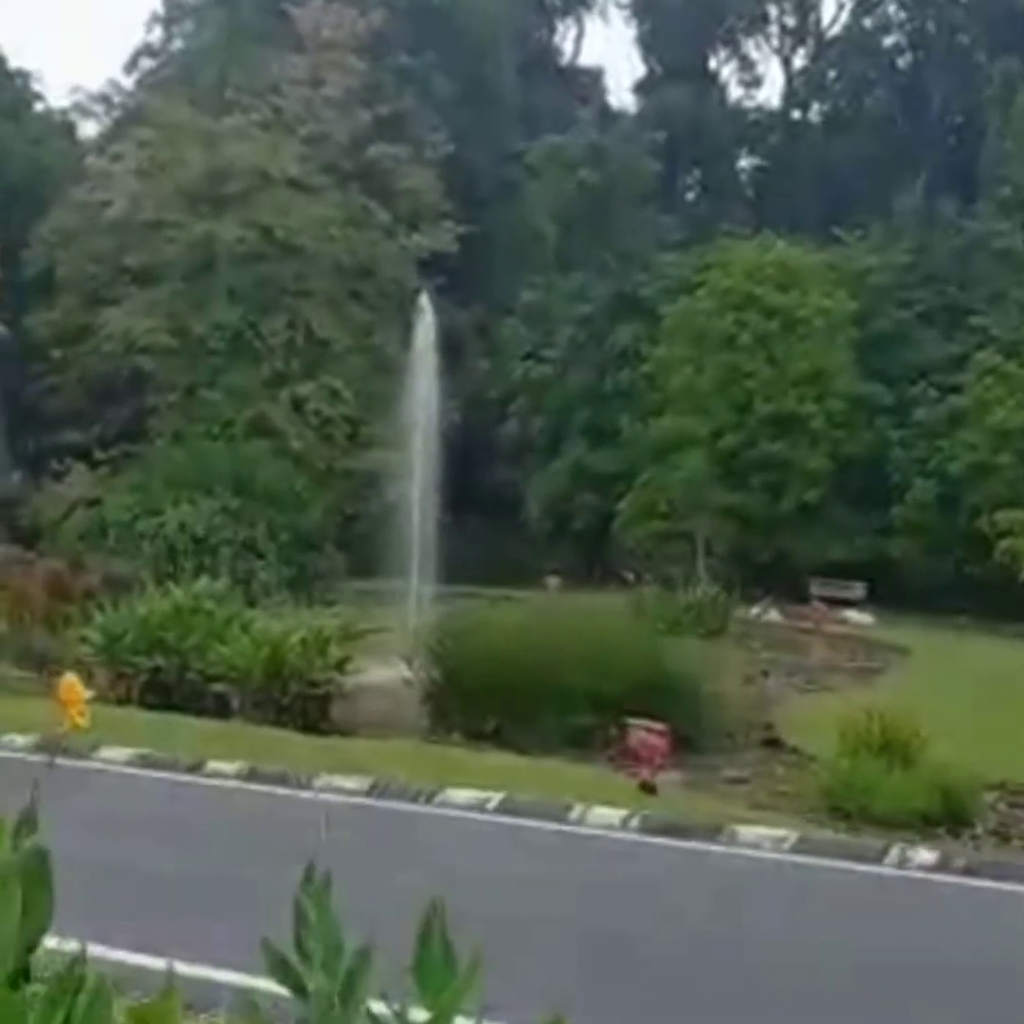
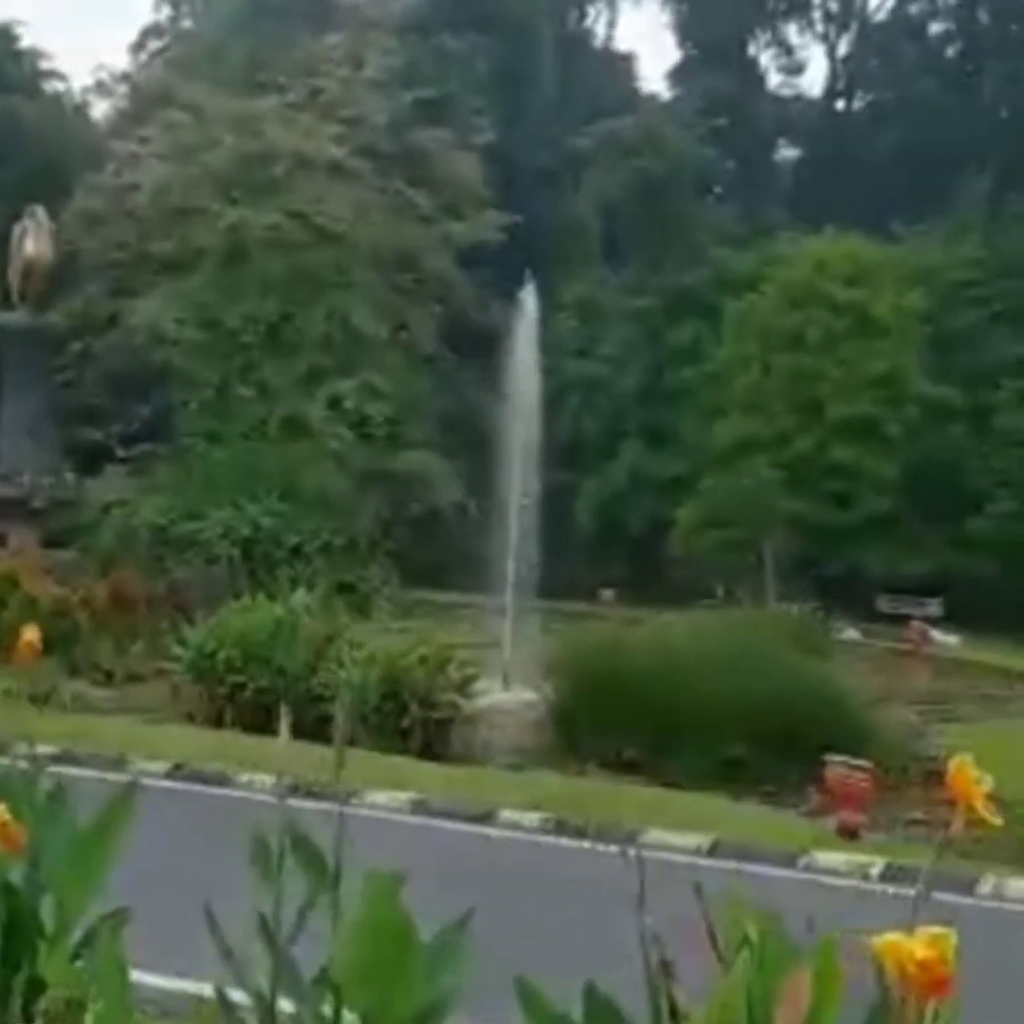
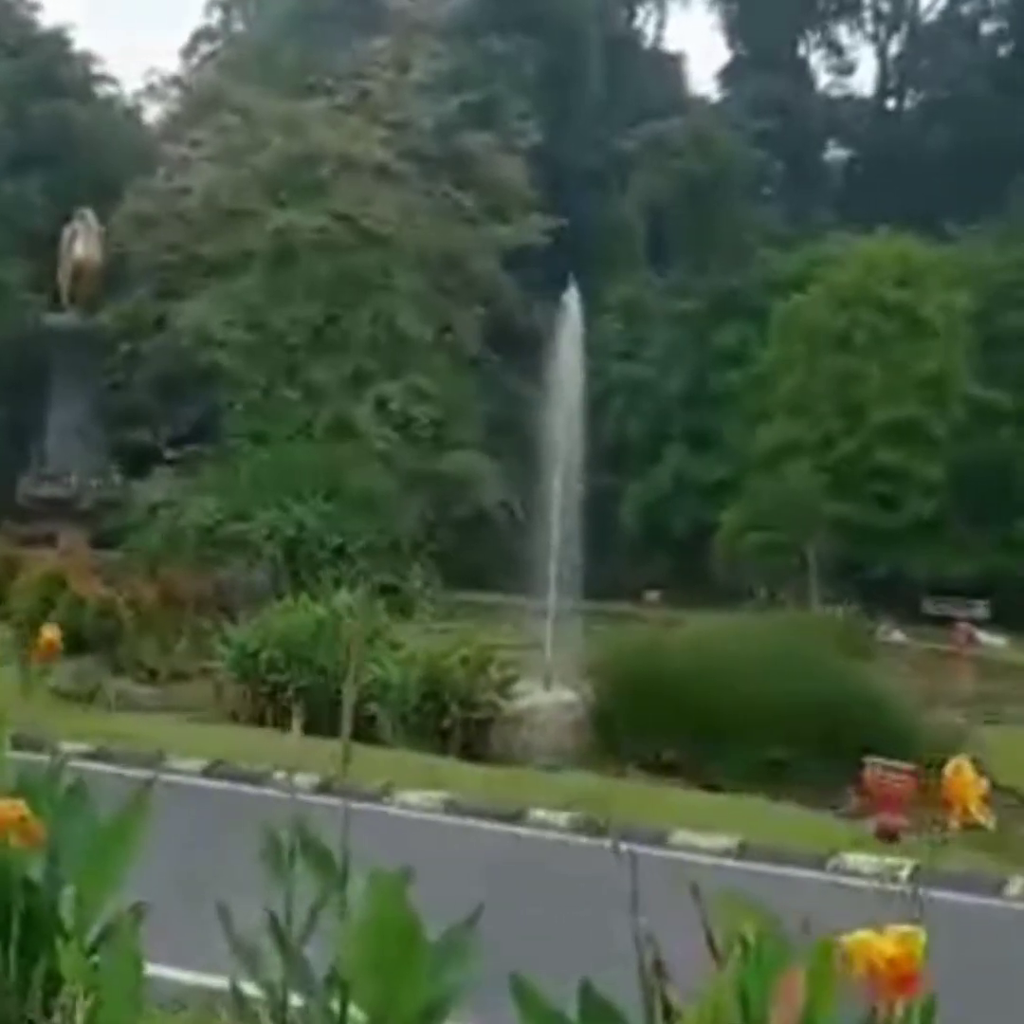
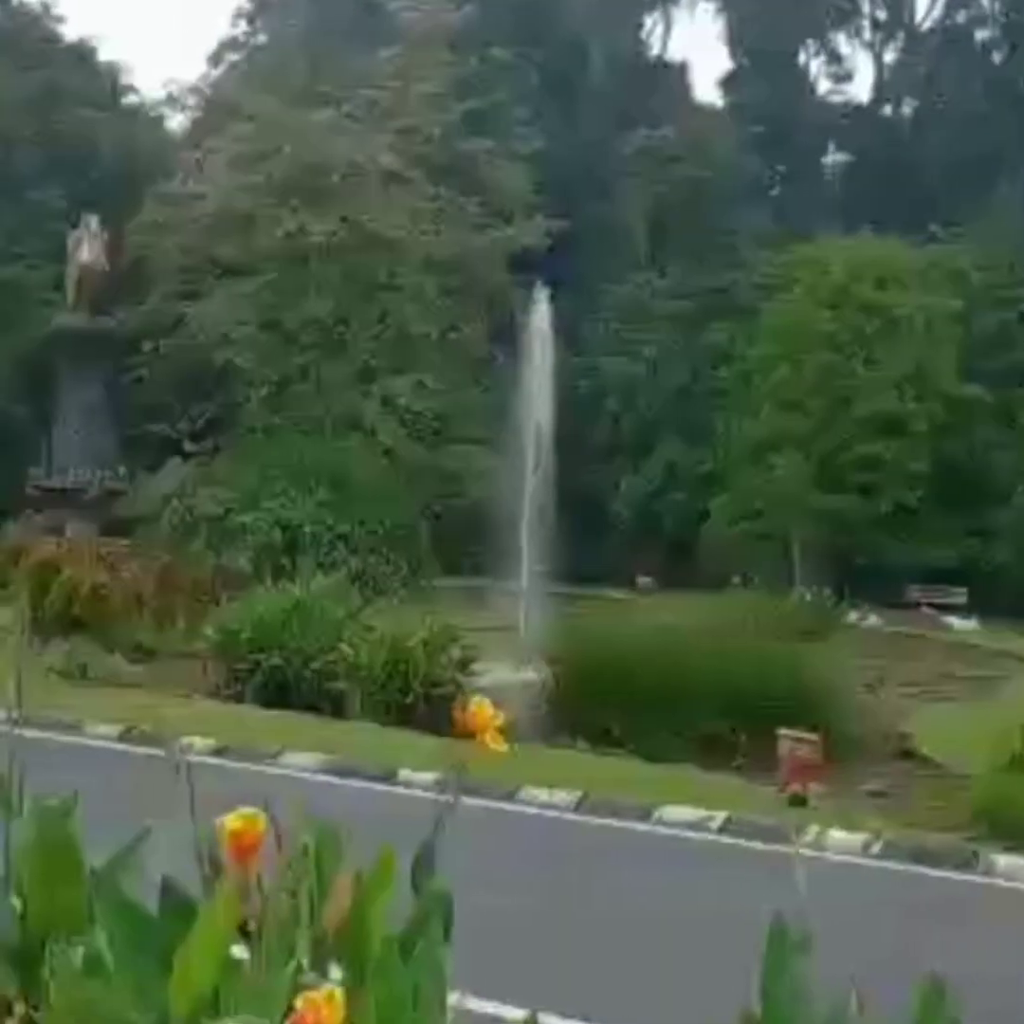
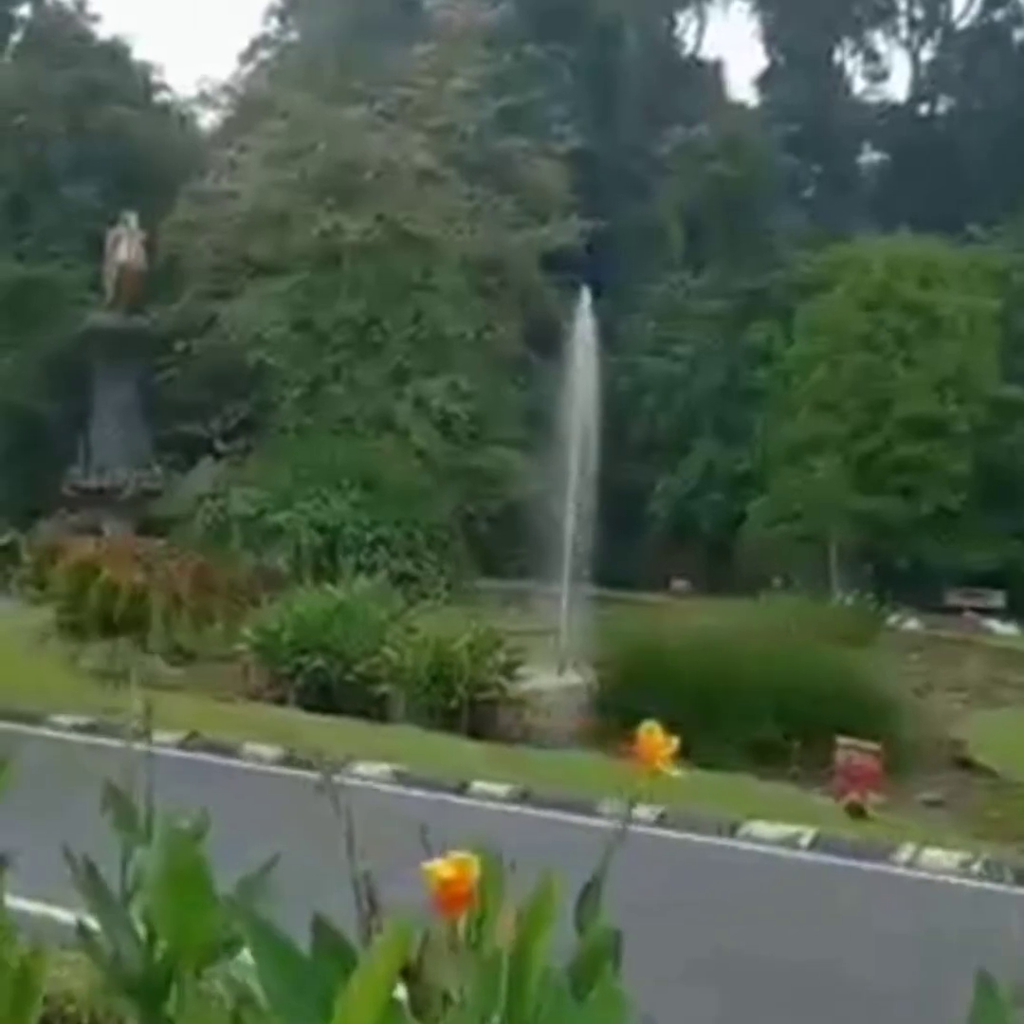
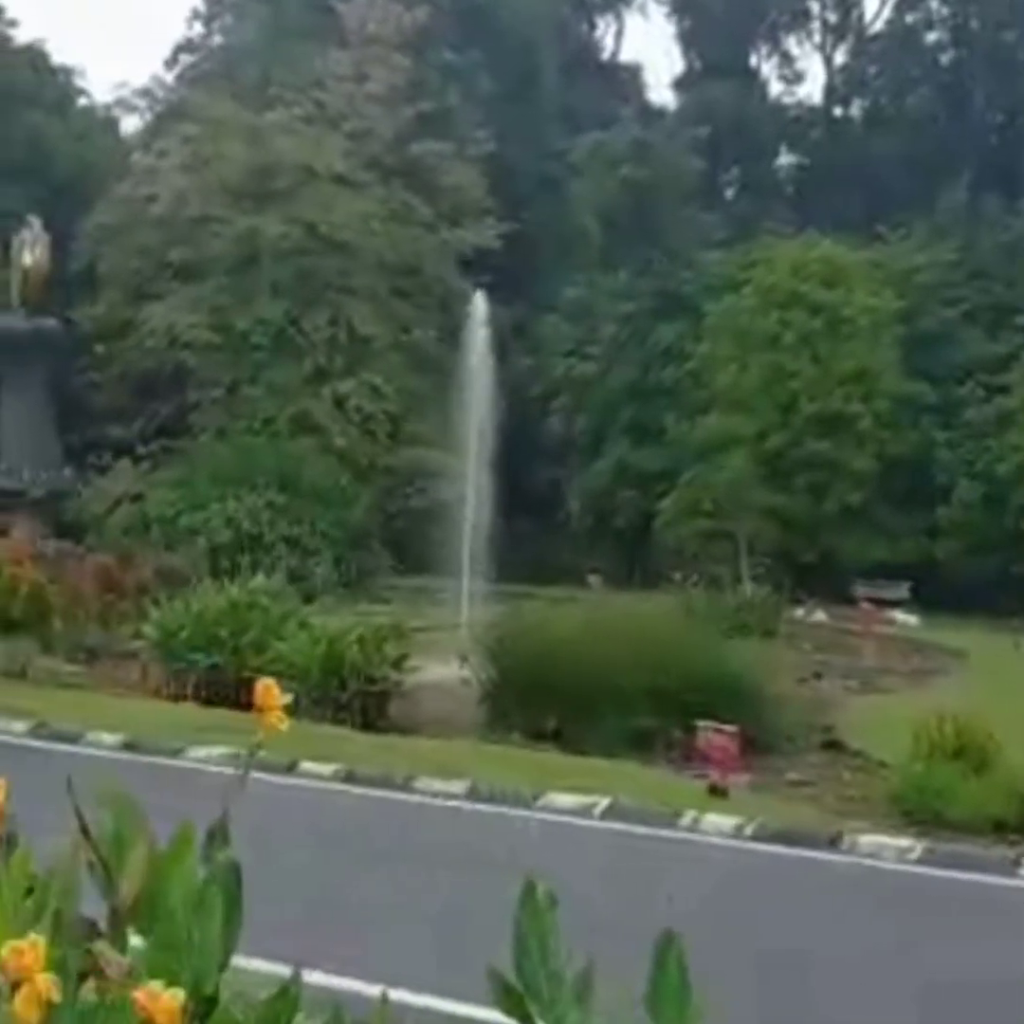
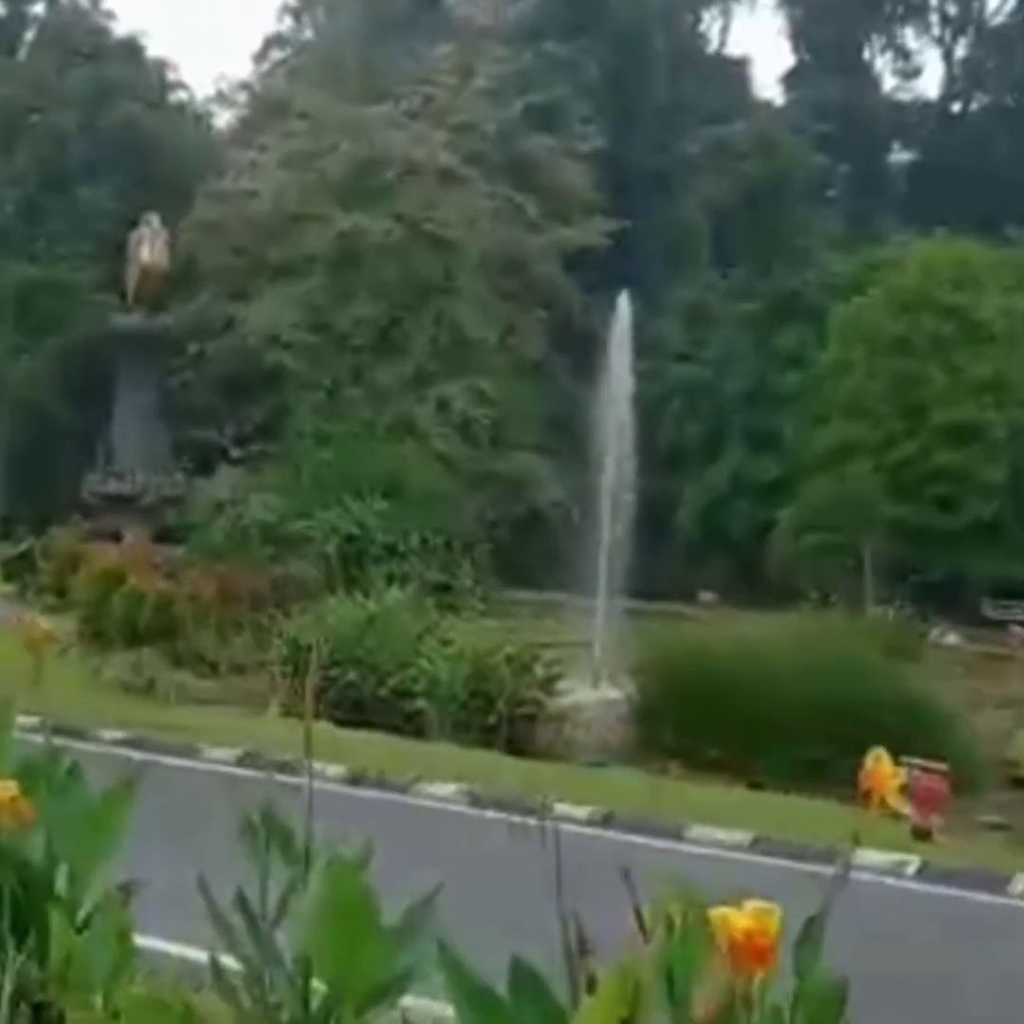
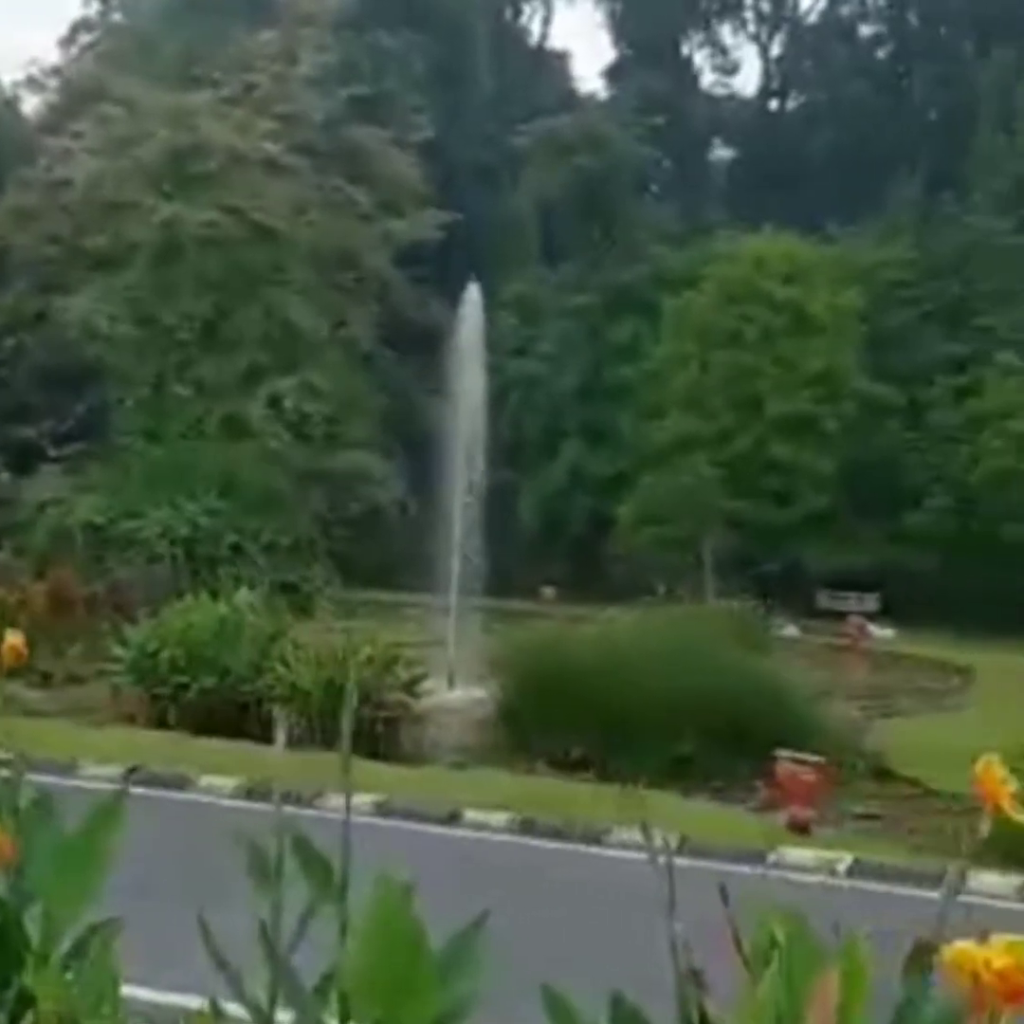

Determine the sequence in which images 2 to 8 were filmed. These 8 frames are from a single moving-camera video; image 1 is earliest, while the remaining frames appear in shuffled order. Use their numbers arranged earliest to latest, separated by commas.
6, 4, 5, 7, 3, 2, 8
